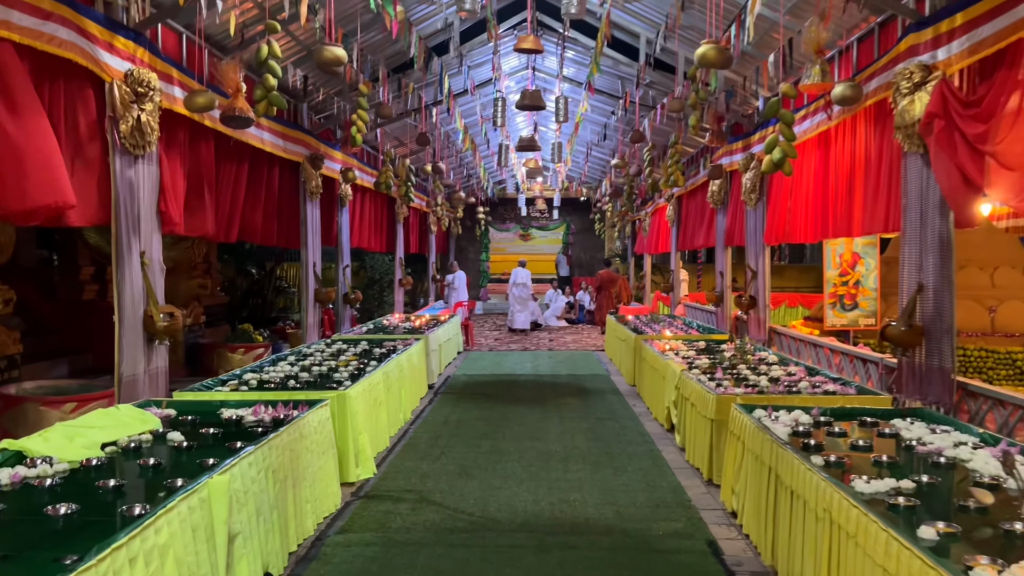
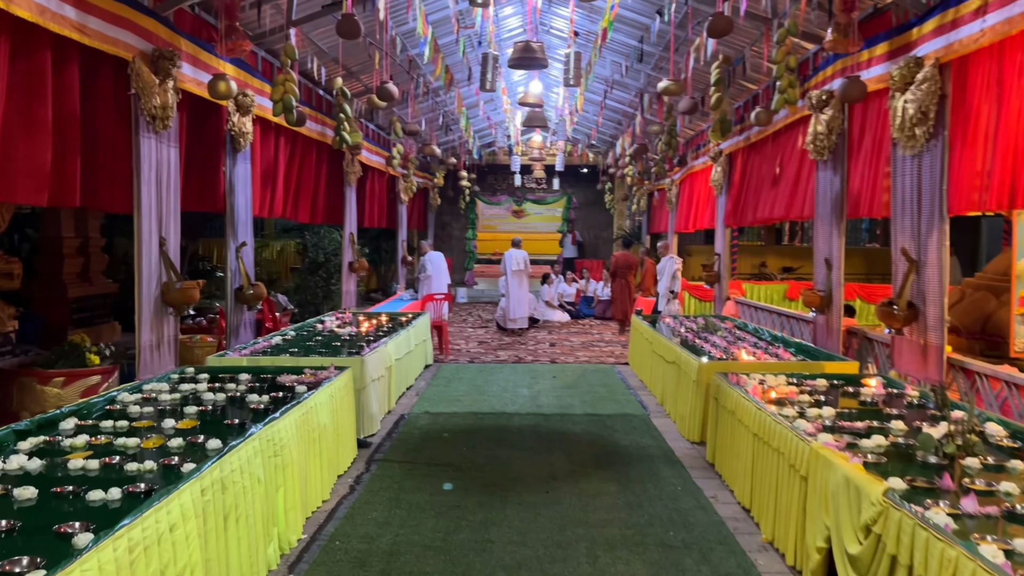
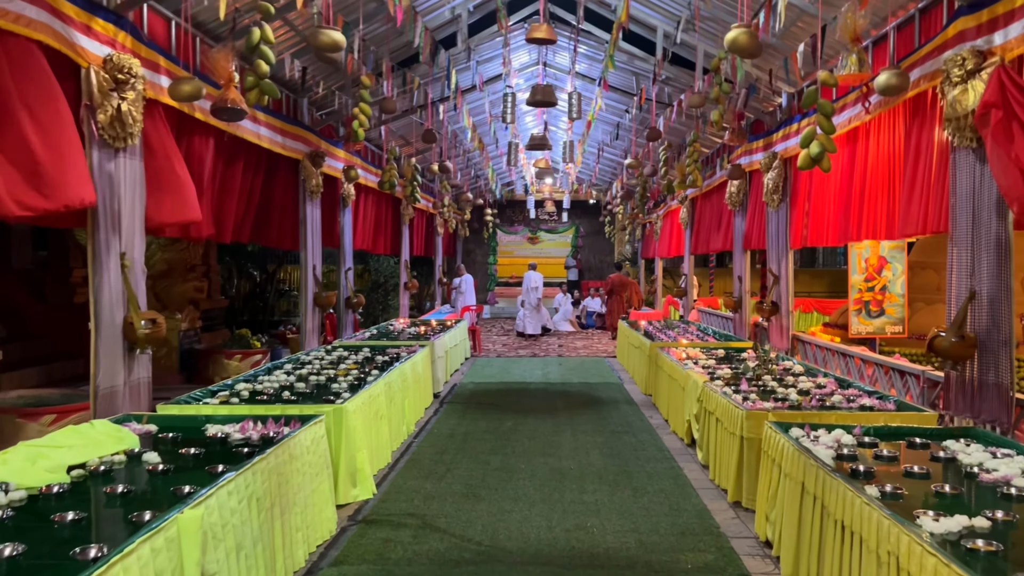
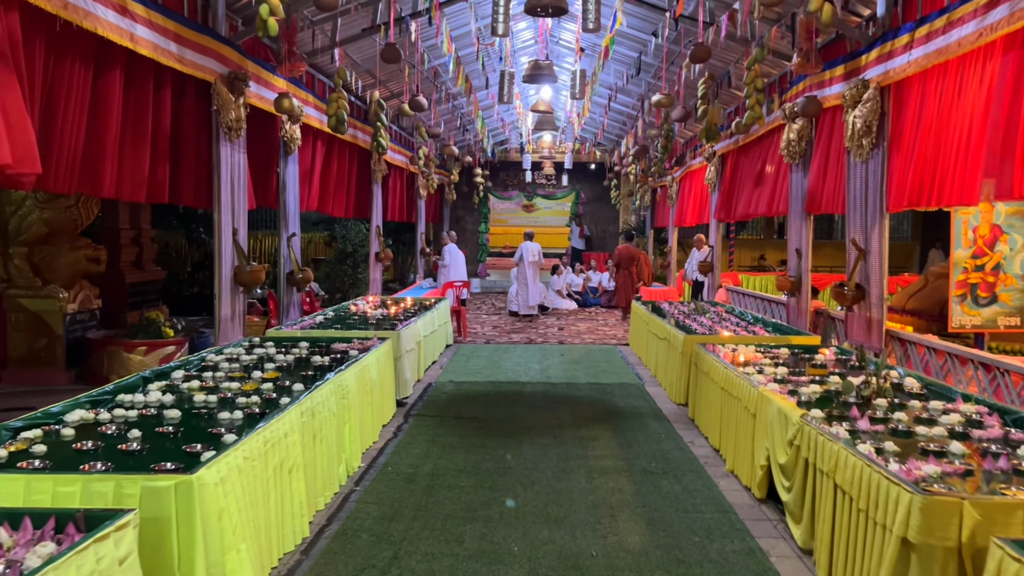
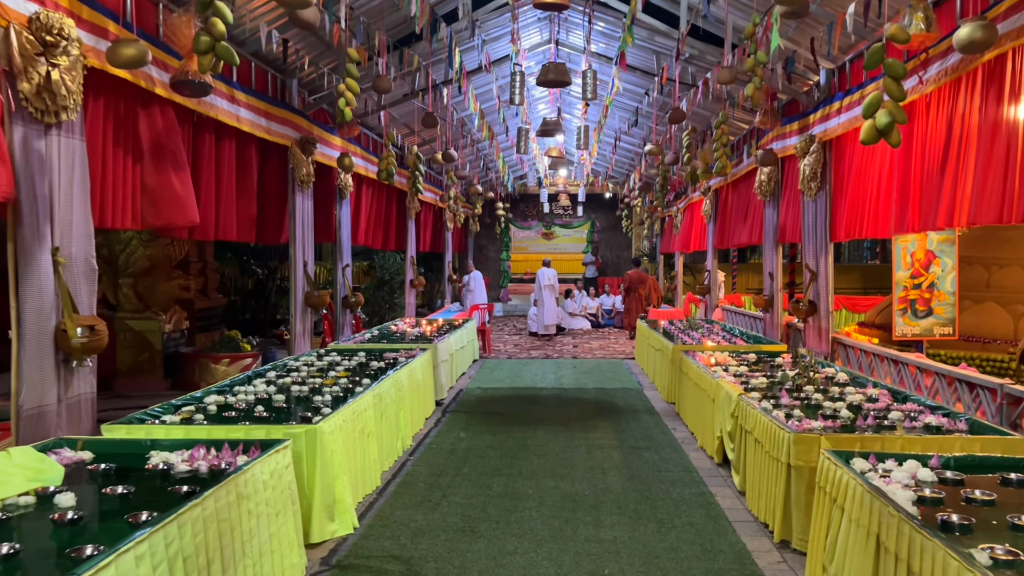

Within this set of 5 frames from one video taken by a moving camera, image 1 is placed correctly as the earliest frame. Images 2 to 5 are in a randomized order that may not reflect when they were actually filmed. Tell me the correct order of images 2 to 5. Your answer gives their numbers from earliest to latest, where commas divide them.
3, 5, 4, 2
